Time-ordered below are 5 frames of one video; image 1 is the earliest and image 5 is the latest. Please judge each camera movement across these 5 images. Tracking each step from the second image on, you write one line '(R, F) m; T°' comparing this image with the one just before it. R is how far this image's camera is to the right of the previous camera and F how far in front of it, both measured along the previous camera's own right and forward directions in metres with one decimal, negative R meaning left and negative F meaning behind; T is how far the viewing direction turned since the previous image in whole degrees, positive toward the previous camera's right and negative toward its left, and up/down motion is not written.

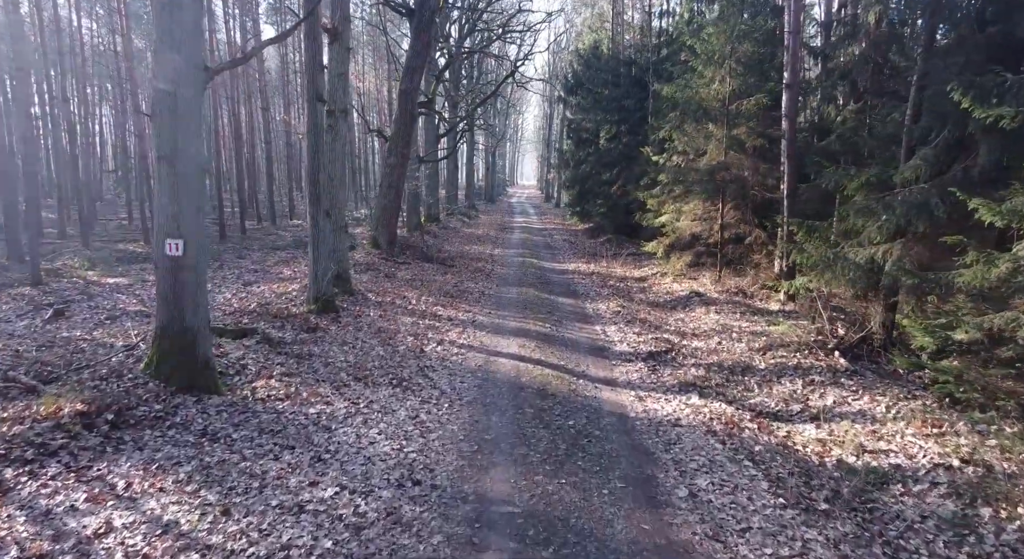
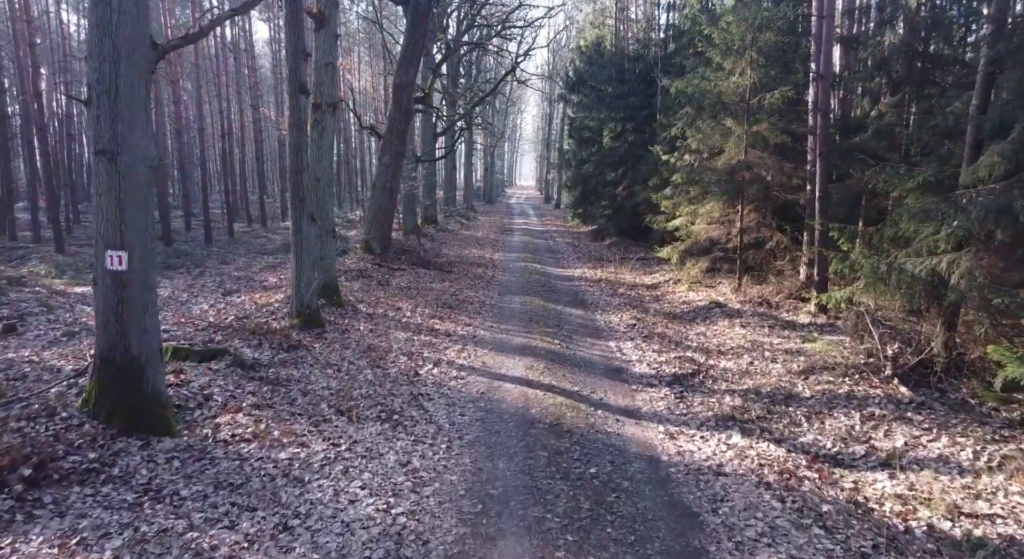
(-0.1, +1.3) m; 0°
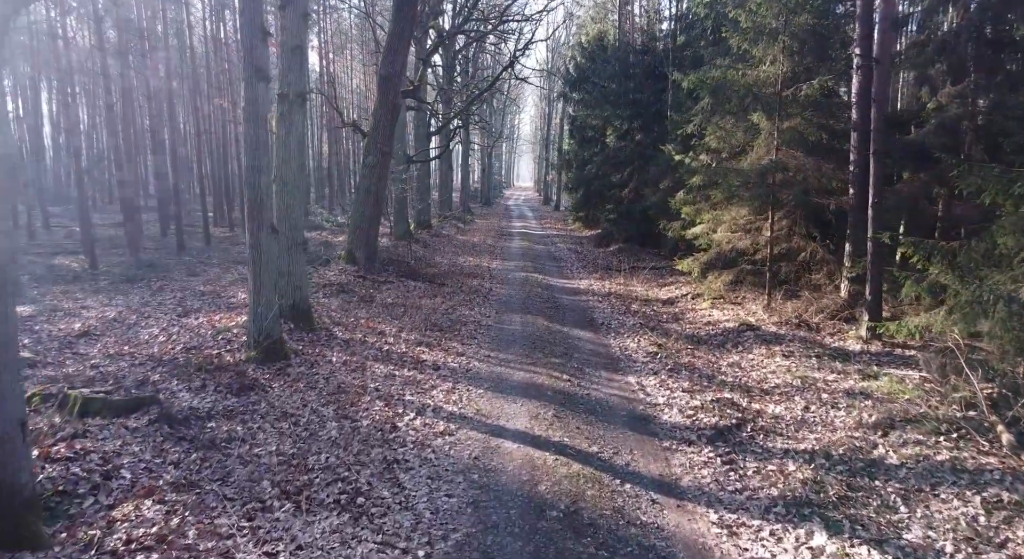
(0.0, +2.0) m; 0°
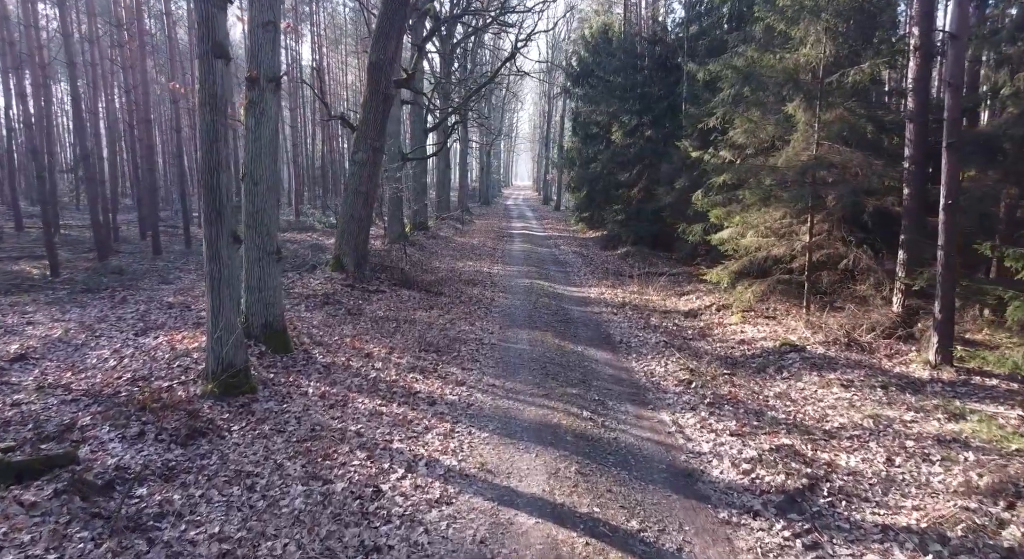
(-0.1, +1.7) m; 0°
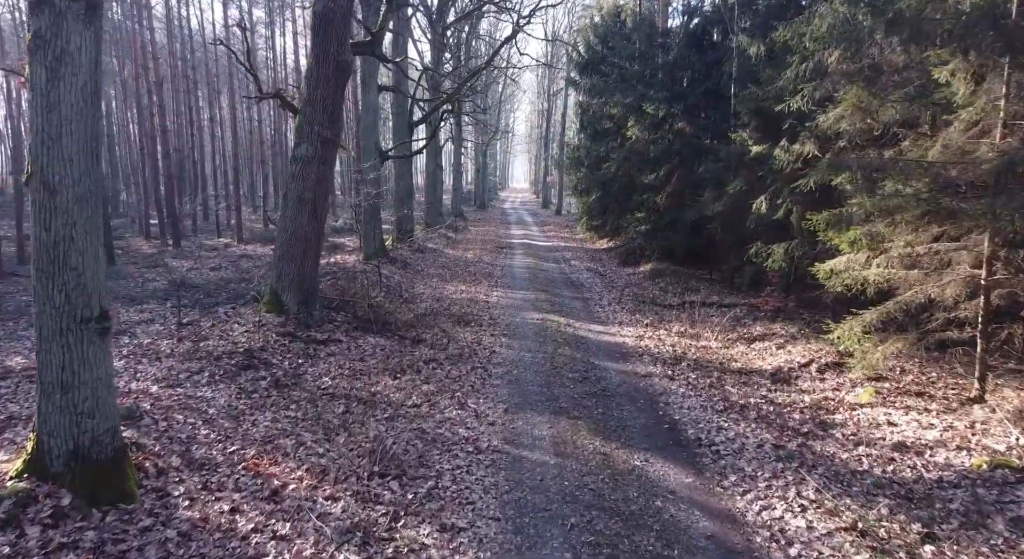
(-0.2, +4.7) m; 0°
